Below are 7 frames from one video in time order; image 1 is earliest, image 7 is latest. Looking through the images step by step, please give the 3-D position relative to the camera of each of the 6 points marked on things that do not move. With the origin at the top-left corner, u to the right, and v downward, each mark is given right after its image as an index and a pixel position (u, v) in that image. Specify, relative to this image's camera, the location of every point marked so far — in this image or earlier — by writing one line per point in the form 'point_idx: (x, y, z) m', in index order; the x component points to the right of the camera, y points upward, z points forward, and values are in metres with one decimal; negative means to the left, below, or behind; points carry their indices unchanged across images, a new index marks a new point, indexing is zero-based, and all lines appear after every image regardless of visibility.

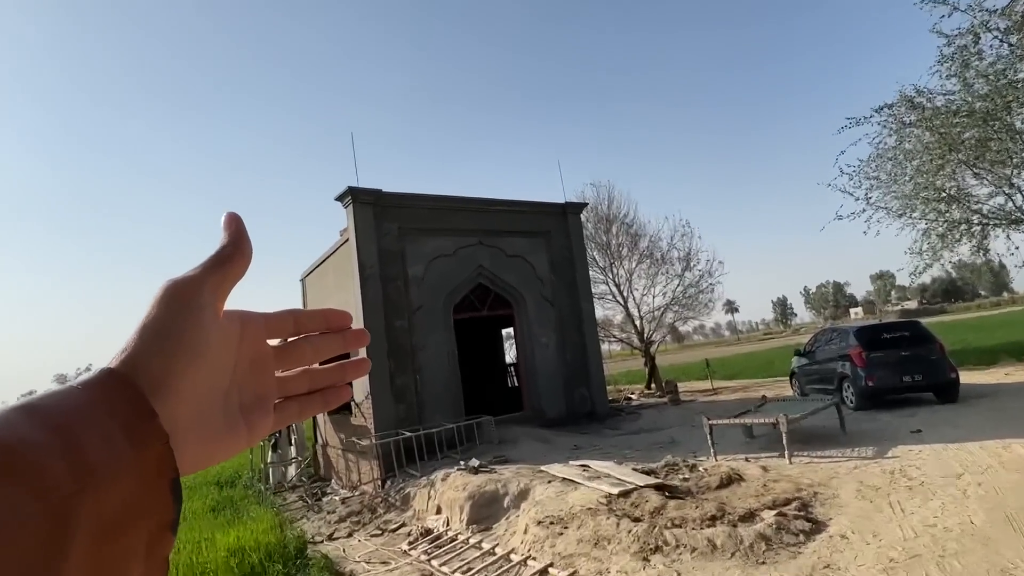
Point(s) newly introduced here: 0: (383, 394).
0: (-2.0, -1.7, +12.8) m
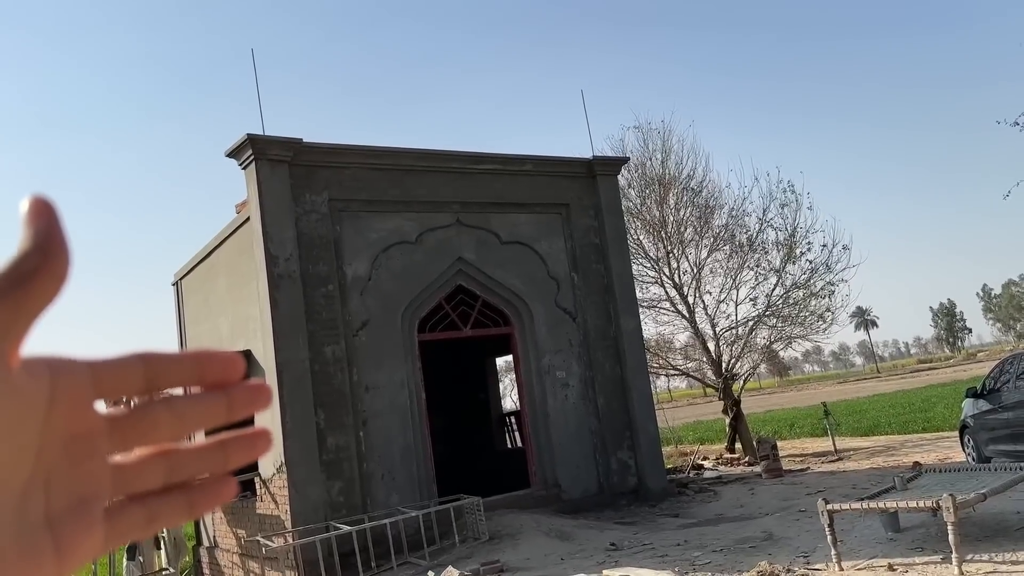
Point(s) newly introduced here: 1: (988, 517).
0: (-2.1, -1.8, +7.9) m
1: (+3.9, -1.9, +6.5) m
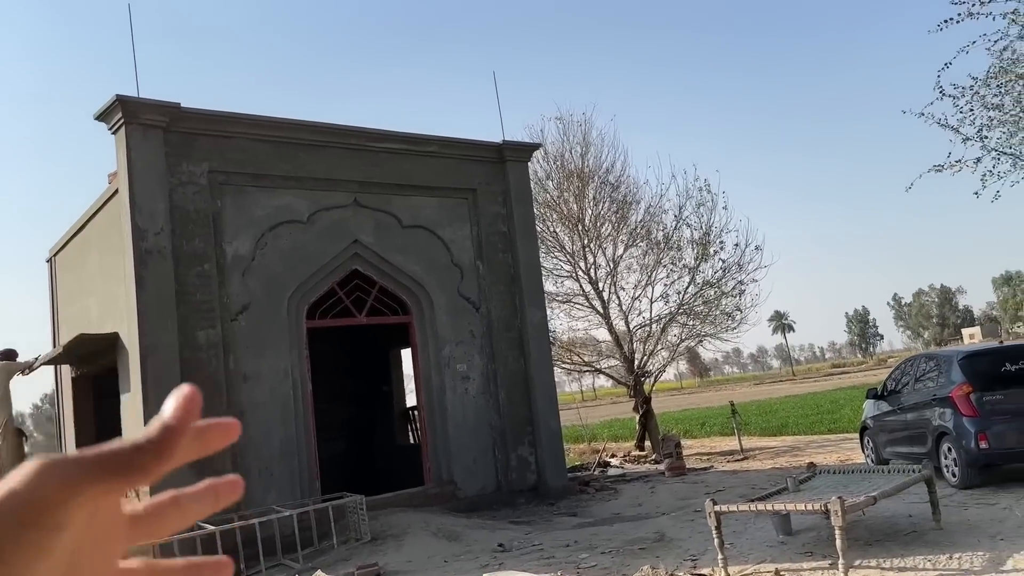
0: (-3.1, -1.6, +7.2) m
1: (+3.0, -1.9, +6.4) m
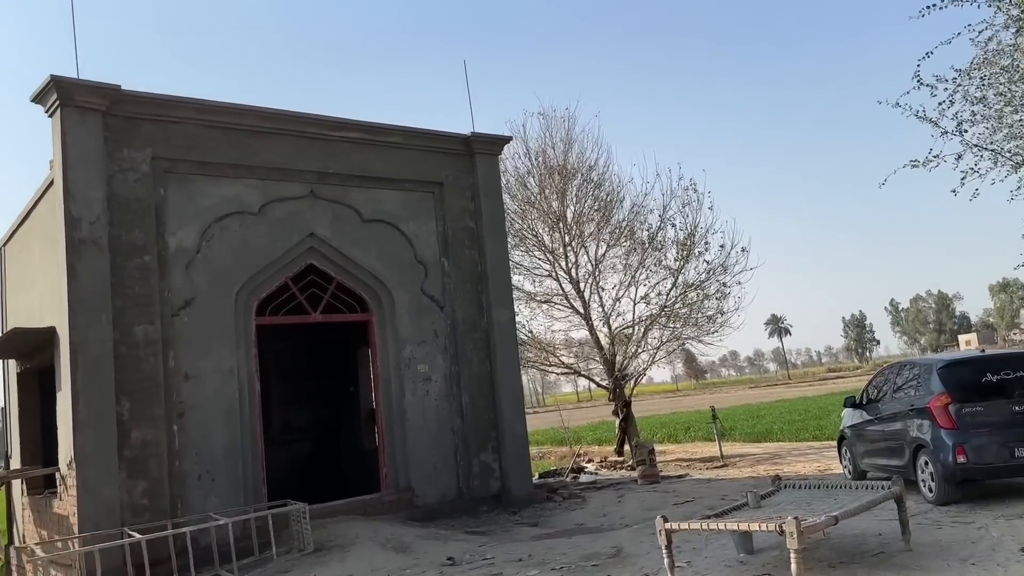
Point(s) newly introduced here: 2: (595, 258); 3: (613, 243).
0: (-3.6, -1.5, +6.8) m
1: (+2.5, -1.9, +6.0) m
2: (+1.6, +0.6, +15.6) m
3: (+2.0, +0.9, +15.5) m
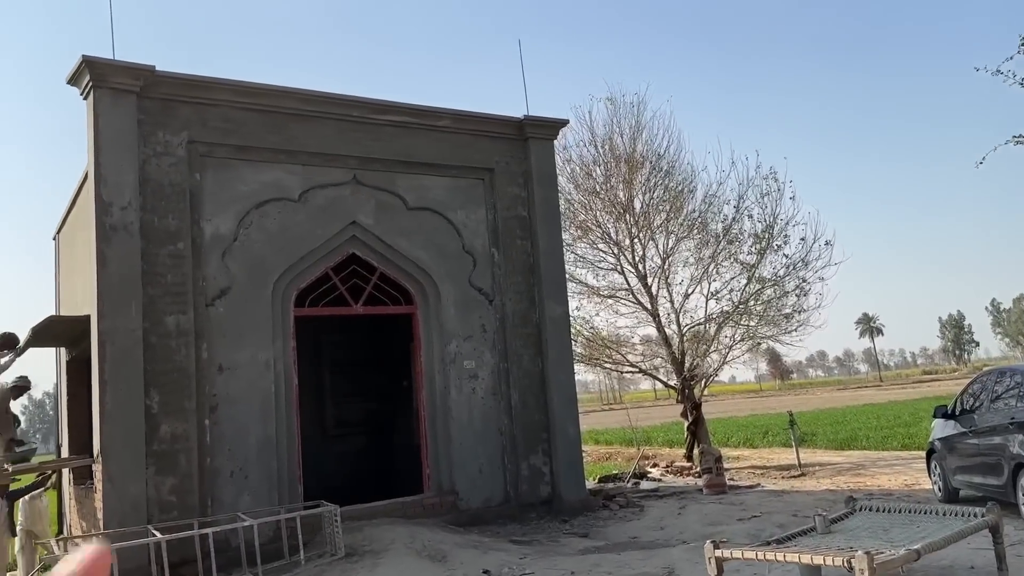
0: (-3.2, -1.4, +6.6) m
1: (+2.7, -1.9, +5.1) m
2: (+2.9, +0.7, +14.8) m
3: (+3.2, +1.0, +14.6) m
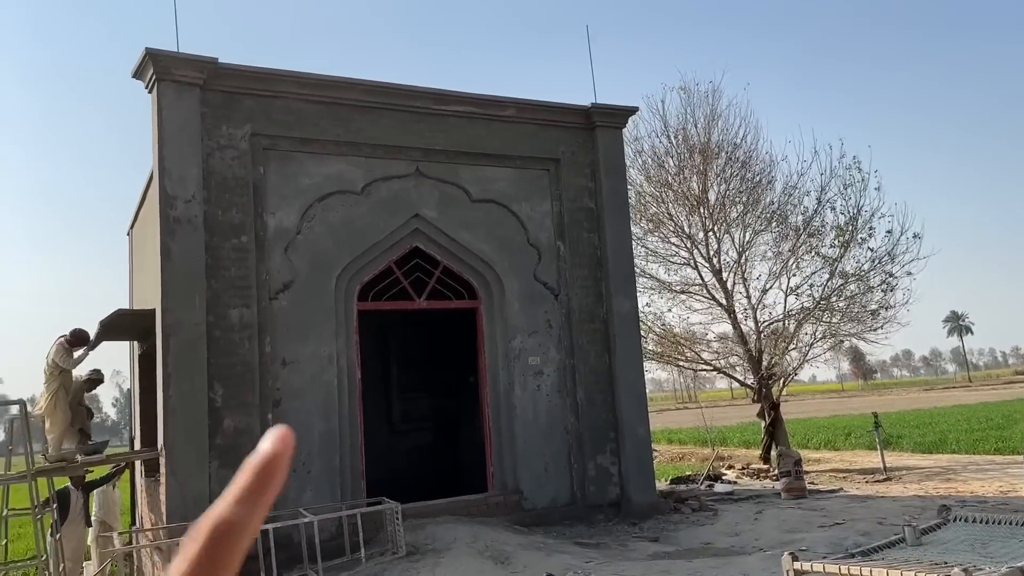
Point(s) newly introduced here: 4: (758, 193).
0: (-2.7, -1.3, +6.6) m
1: (+3.1, -1.8, +4.6) m
2: (+4.1, +0.8, +14.3) m
3: (+4.4, +1.1, +14.0) m
4: (+4.4, +1.7, +14.1) m
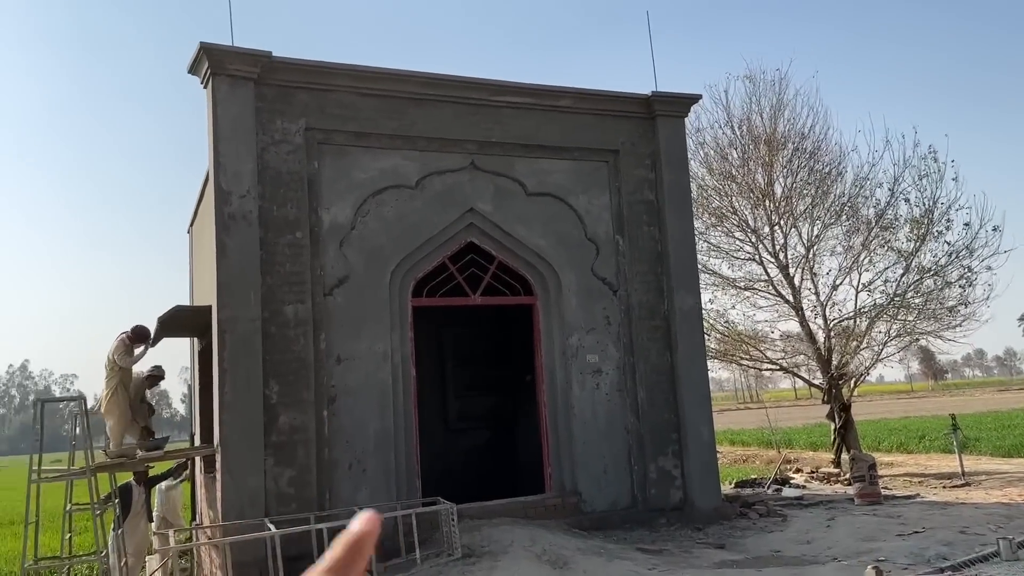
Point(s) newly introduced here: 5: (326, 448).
0: (-2.2, -1.3, +6.5) m
1: (+3.4, -1.7, +4.2) m
2: (+5.1, +0.9, +13.7) m
3: (+5.4, +1.1, +13.4) m
4: (+5.4, +1.8, +13.5) m
5: (-1.7, -1.4, +7.0) m
